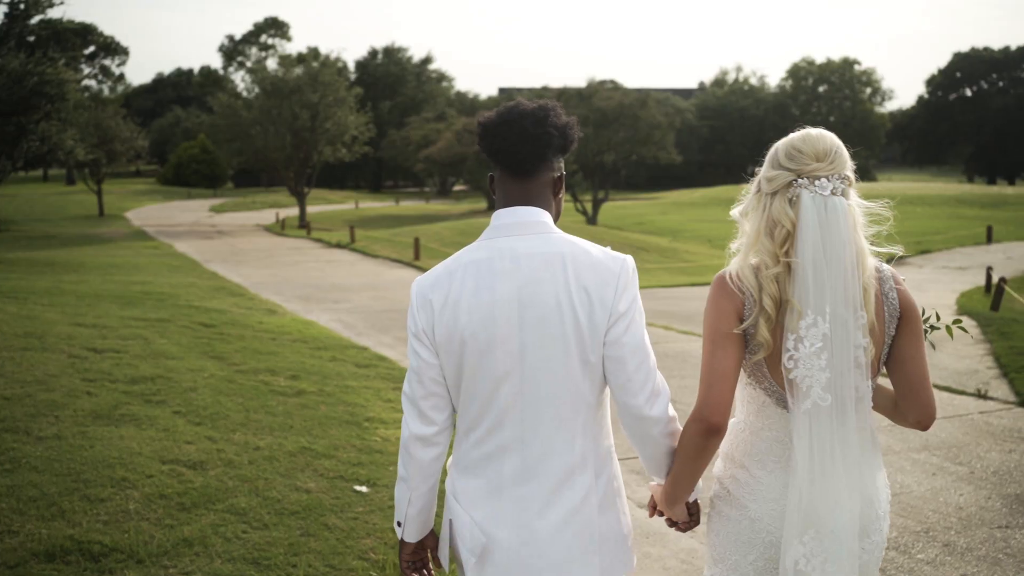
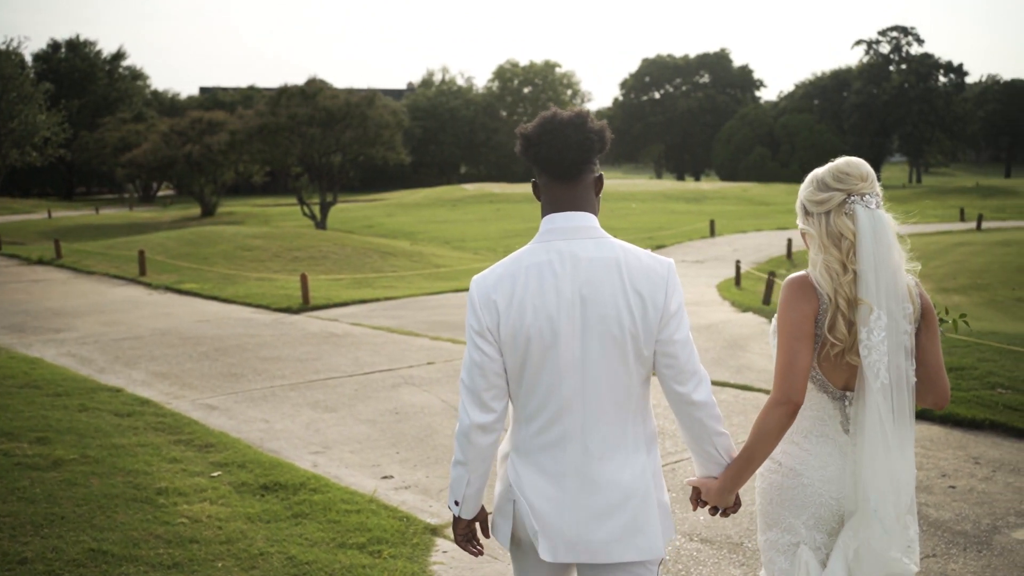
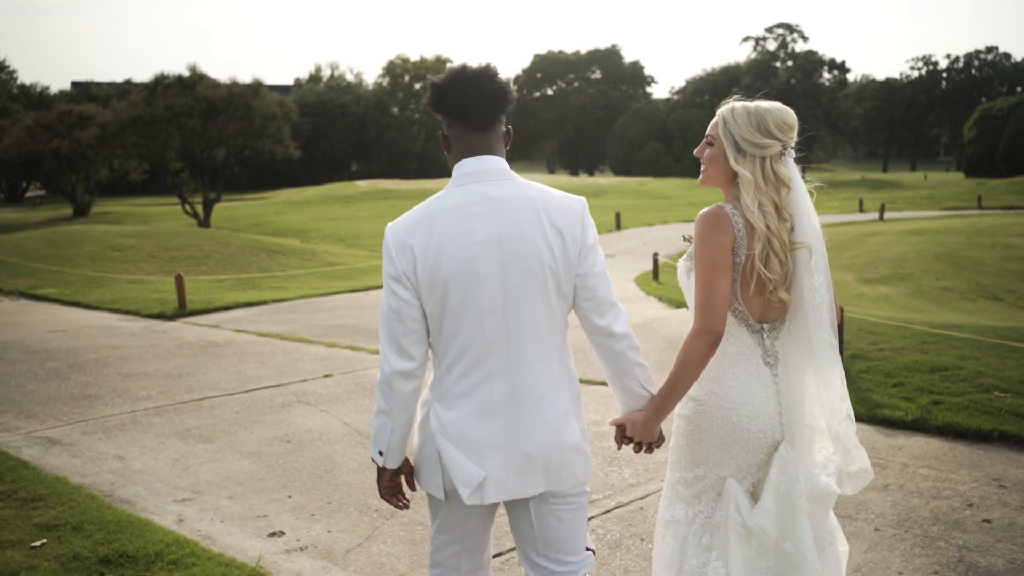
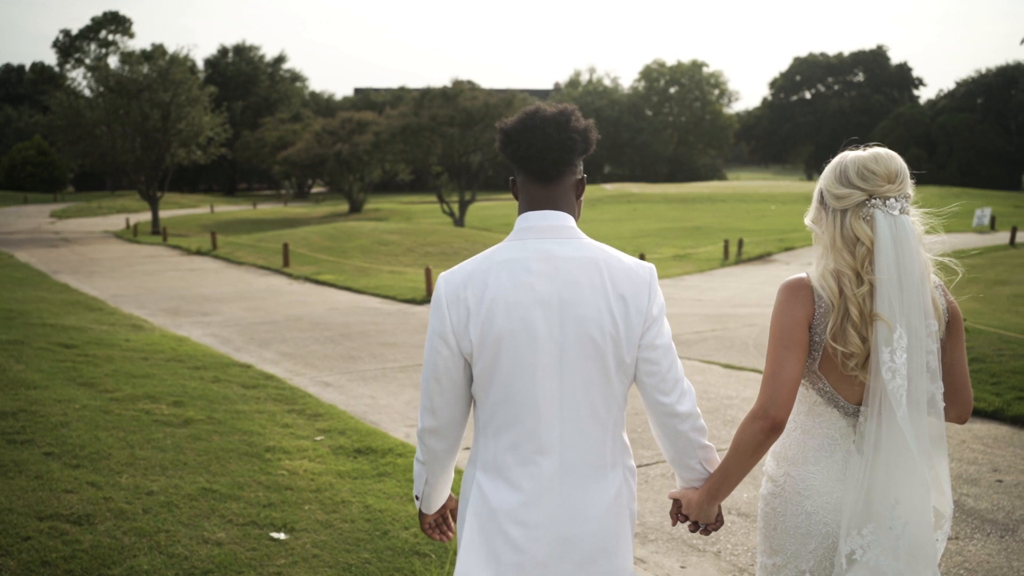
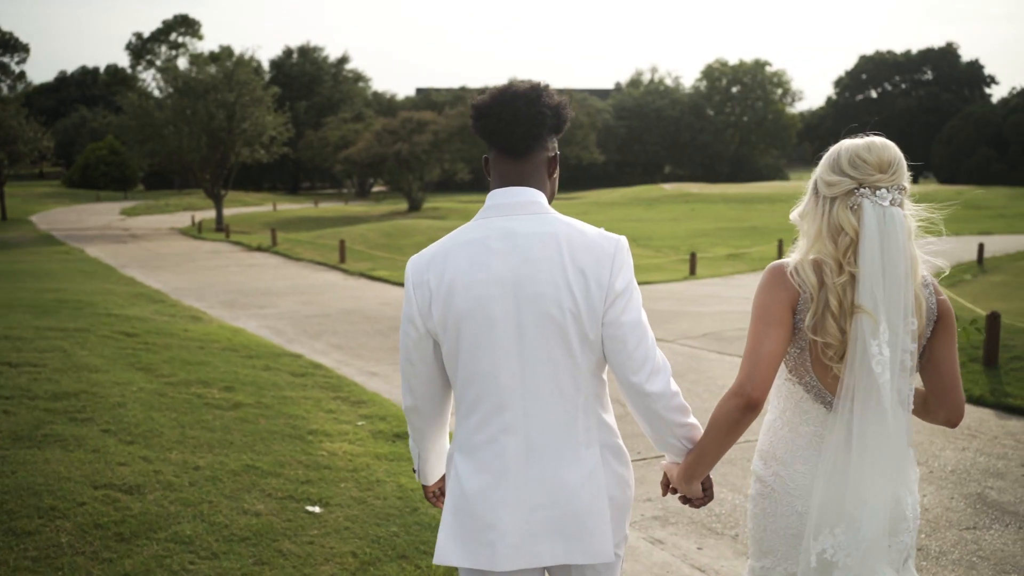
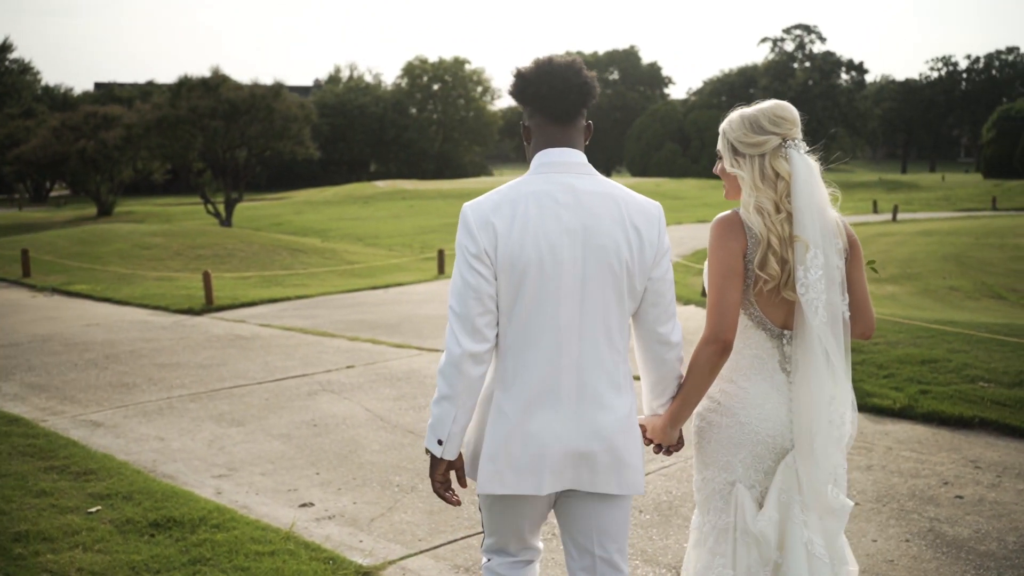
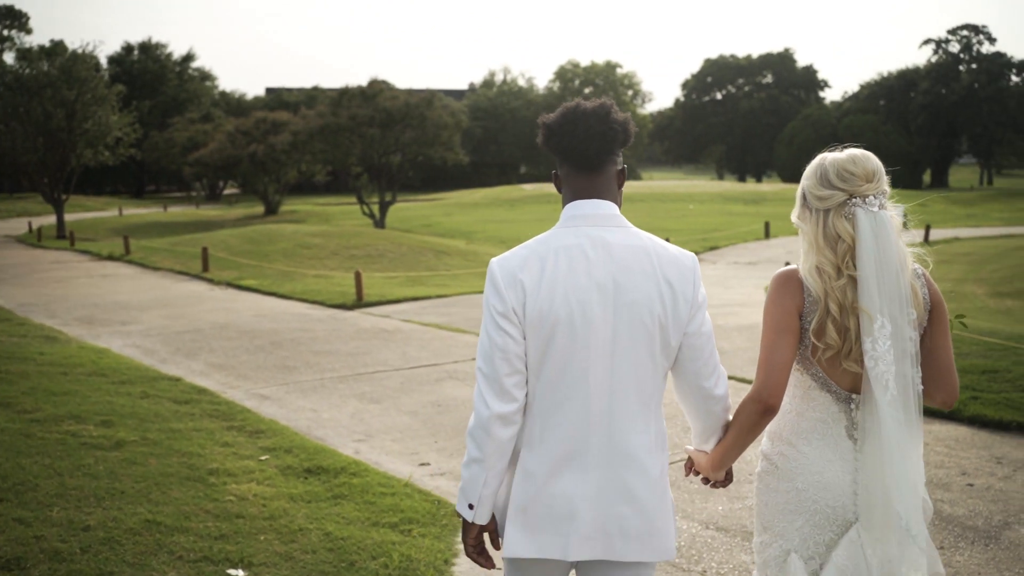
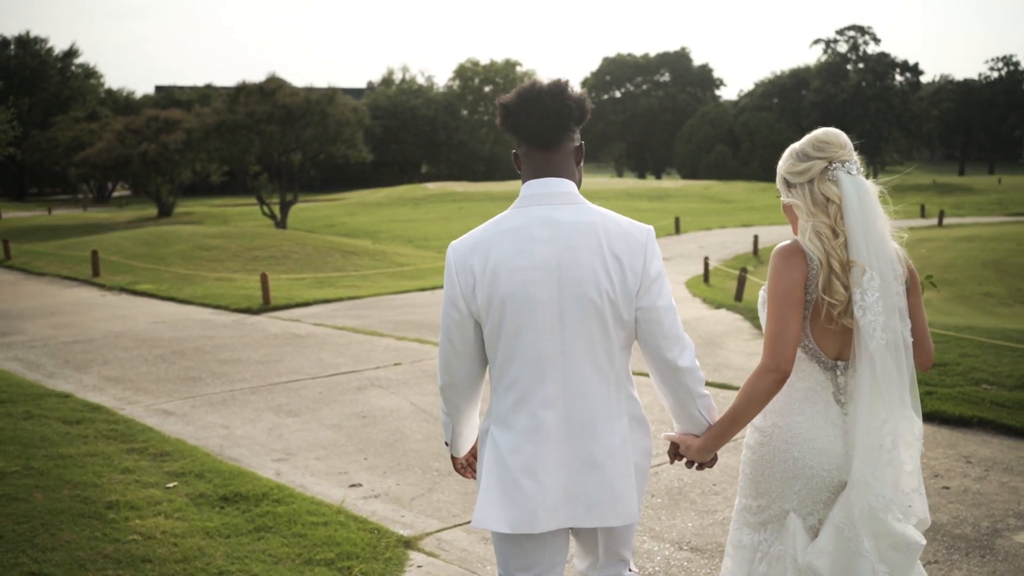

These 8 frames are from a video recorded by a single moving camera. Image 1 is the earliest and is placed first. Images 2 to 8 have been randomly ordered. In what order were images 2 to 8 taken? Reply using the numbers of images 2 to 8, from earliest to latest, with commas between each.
5, 4, 7, 2, 8, 6, 3
